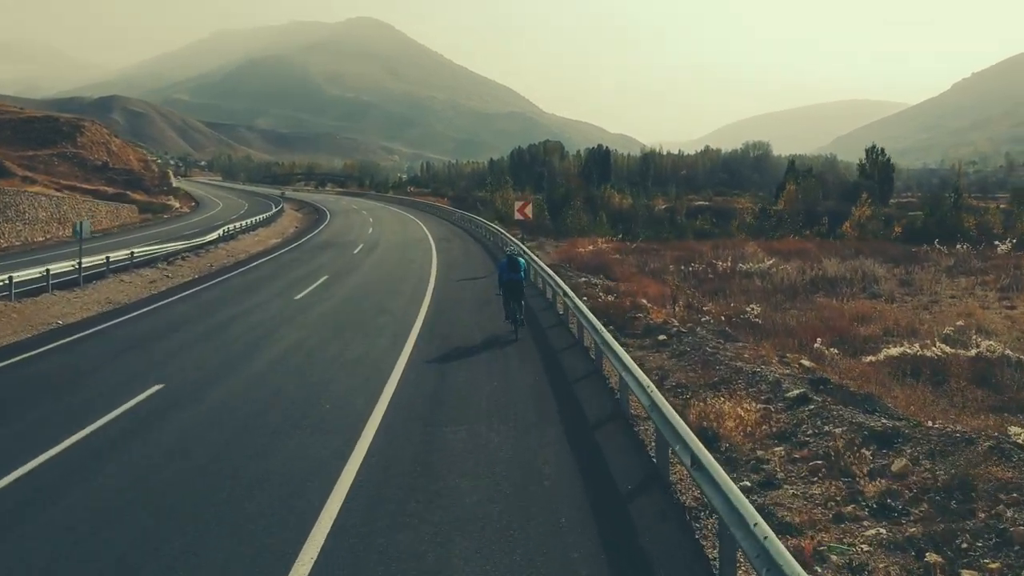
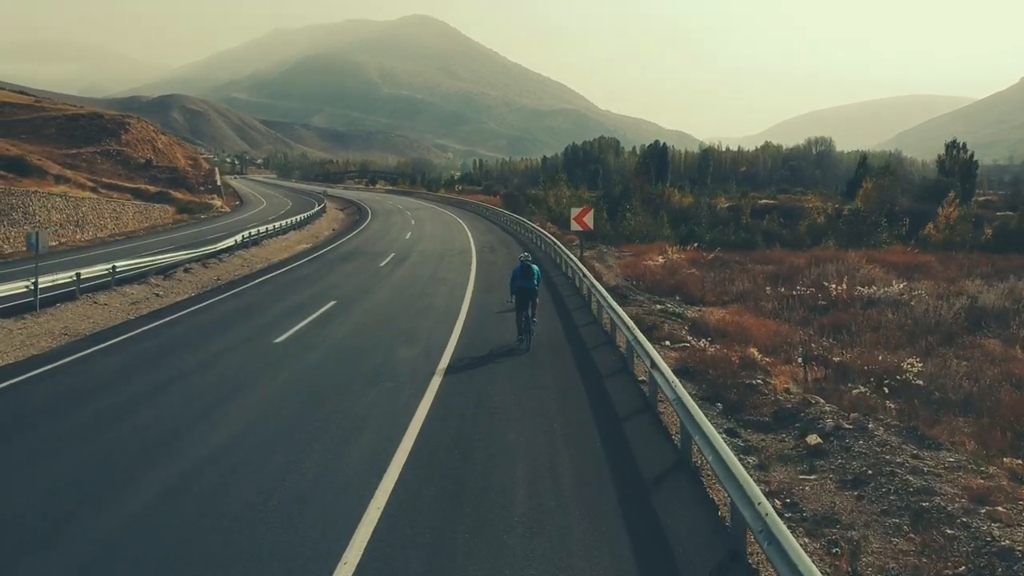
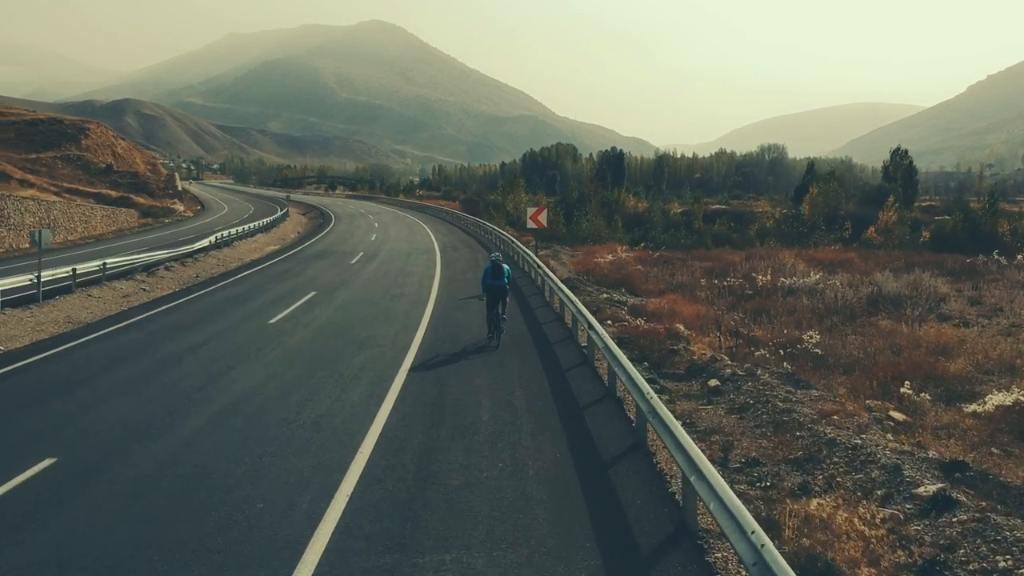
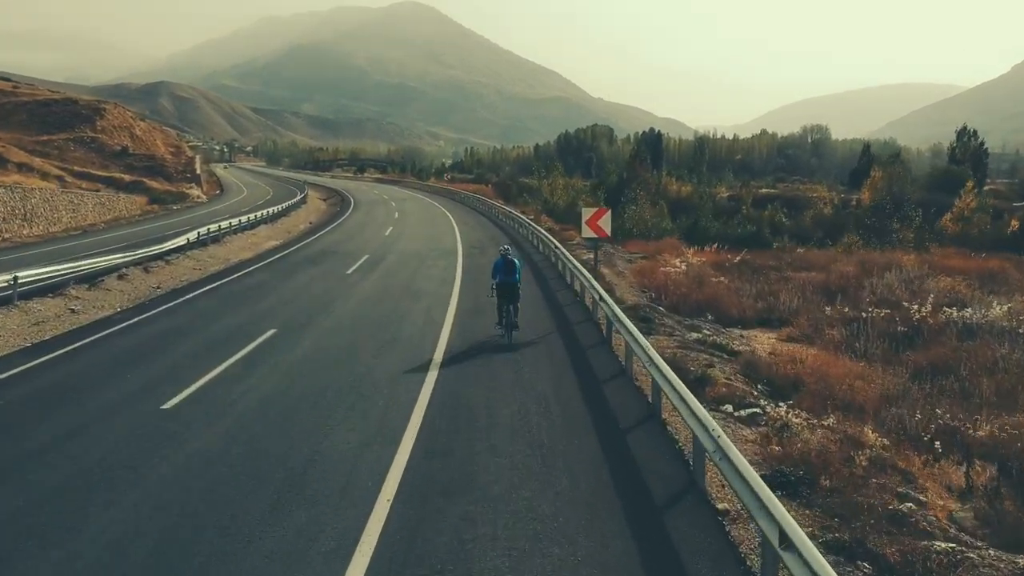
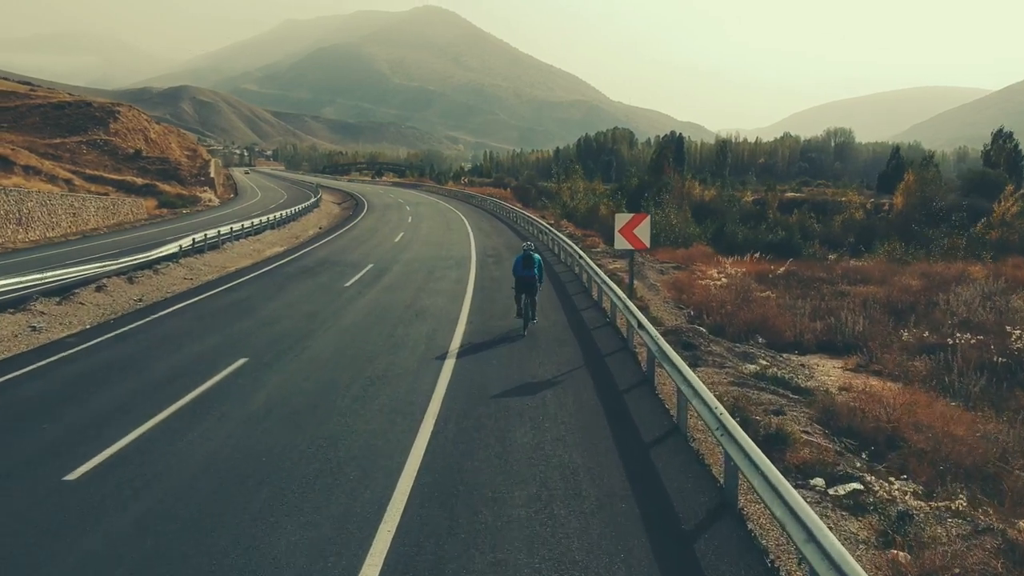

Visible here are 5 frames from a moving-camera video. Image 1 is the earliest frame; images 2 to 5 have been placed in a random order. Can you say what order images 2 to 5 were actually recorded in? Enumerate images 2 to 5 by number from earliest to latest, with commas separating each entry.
3, 2, 4, 5
